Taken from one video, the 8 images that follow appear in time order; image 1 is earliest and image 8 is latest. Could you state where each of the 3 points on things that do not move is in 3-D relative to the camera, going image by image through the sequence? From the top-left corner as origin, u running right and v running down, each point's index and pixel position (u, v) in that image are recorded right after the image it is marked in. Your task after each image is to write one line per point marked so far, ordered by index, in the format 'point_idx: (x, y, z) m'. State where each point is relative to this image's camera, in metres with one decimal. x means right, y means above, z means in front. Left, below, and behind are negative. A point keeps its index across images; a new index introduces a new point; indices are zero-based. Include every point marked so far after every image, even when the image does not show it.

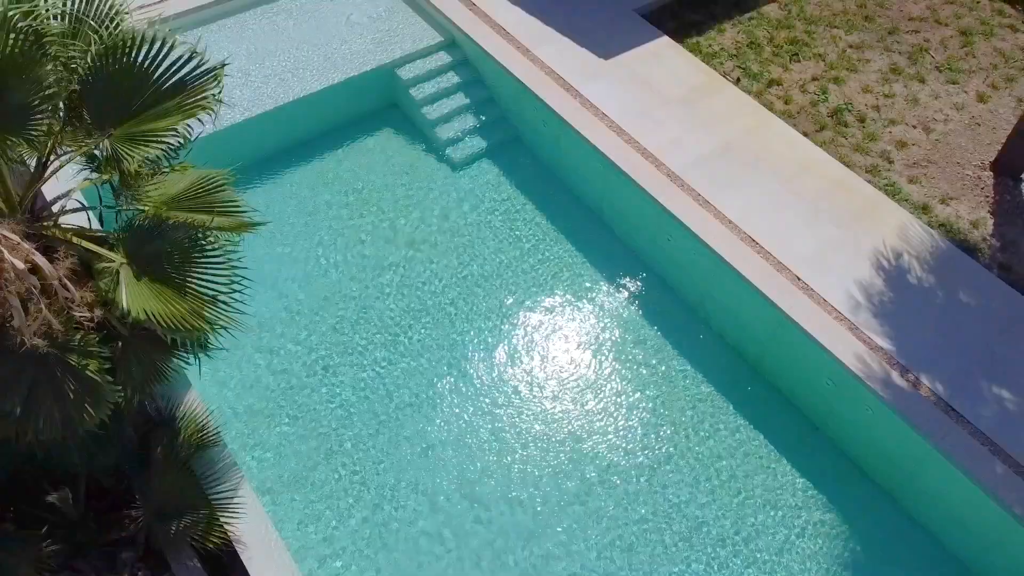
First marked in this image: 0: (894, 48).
0: (+3.8, +2.4, +8.2) m
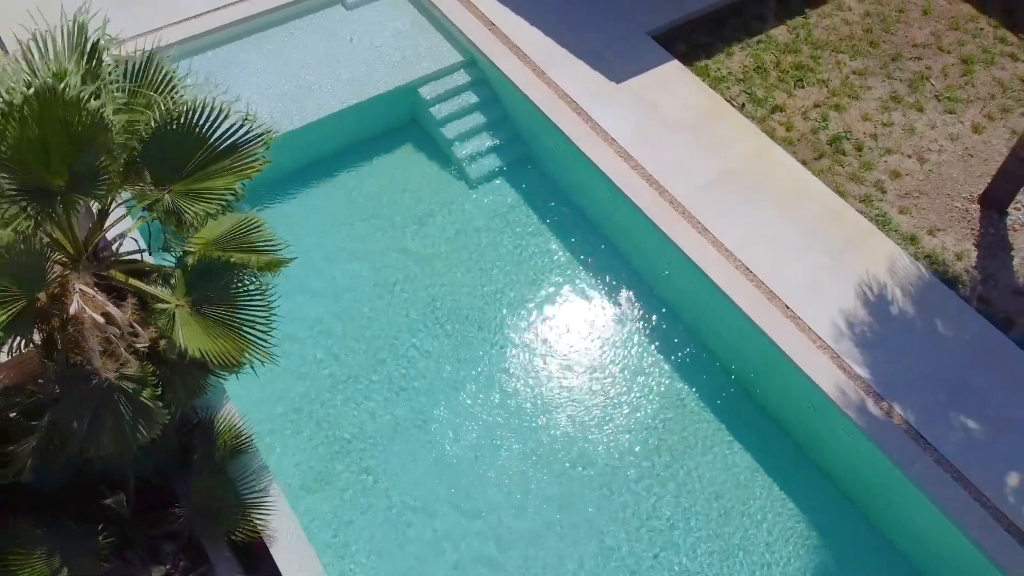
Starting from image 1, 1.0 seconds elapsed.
0: (+4.0, +2.2, +8.5) m
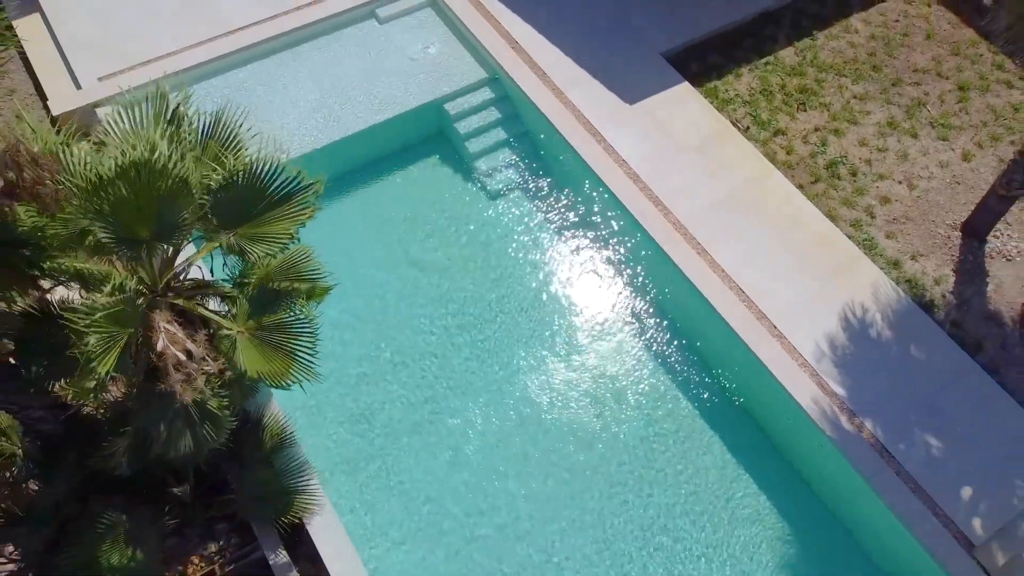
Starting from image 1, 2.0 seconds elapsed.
0: (+4.2, +2.1, +9.0) m
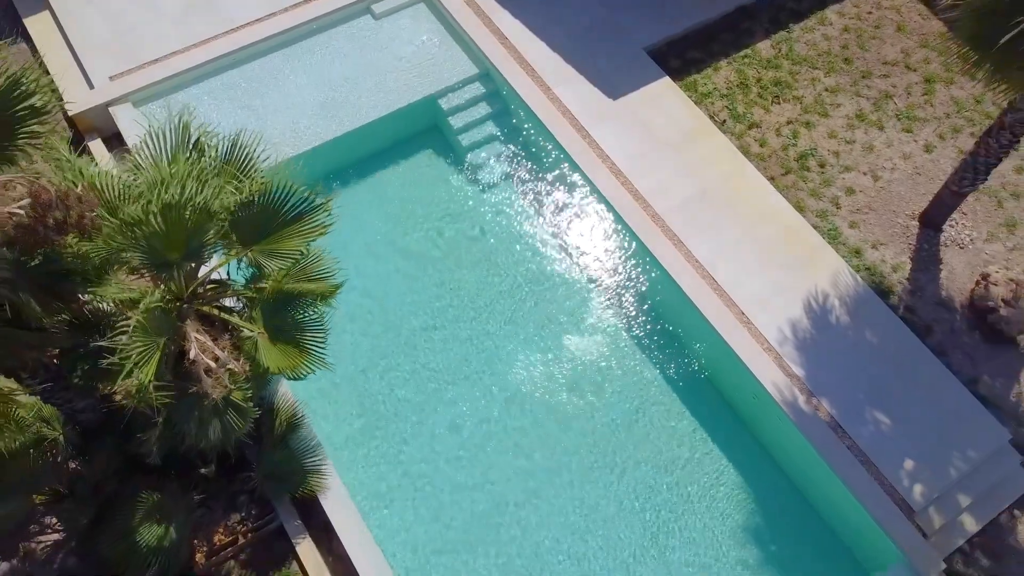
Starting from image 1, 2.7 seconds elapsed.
0: (+4.1, +2.3, +9.6) m
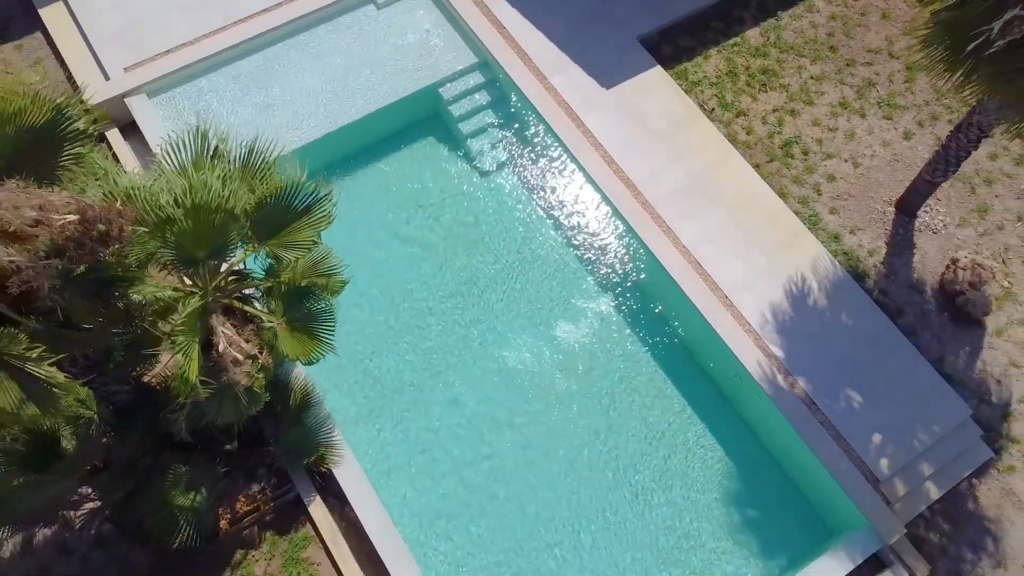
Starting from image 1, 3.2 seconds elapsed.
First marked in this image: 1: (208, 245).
0: (+4.1, +2.5, +10.0) m
1: (-2.1, +0.3, +5.7) m
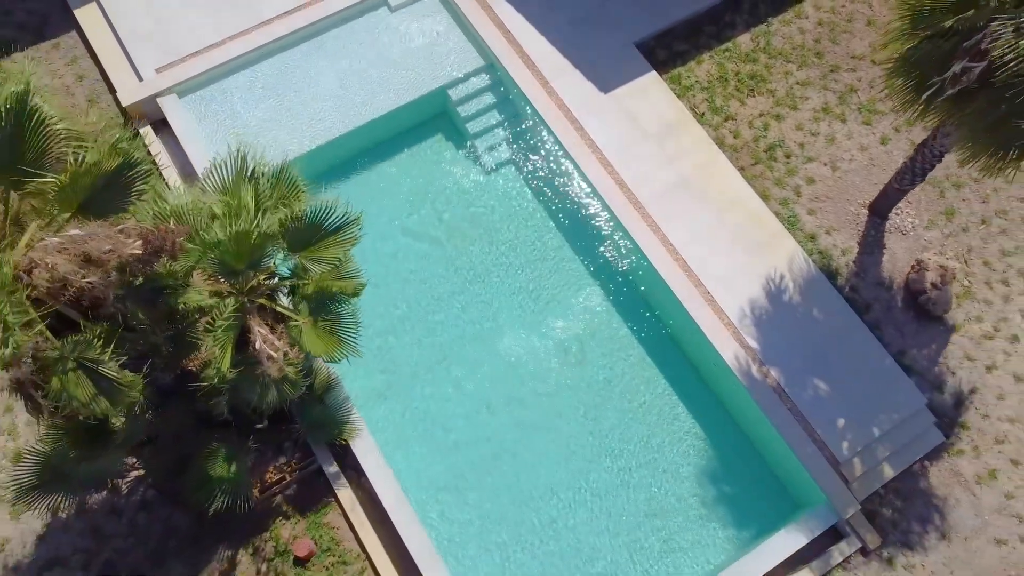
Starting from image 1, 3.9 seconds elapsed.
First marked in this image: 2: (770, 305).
0: (+4.2, +2.6, +10.6) m
1: (-2.1, +0.2, +6.5) m
2: (+2.9, -0.2, +9.4) m
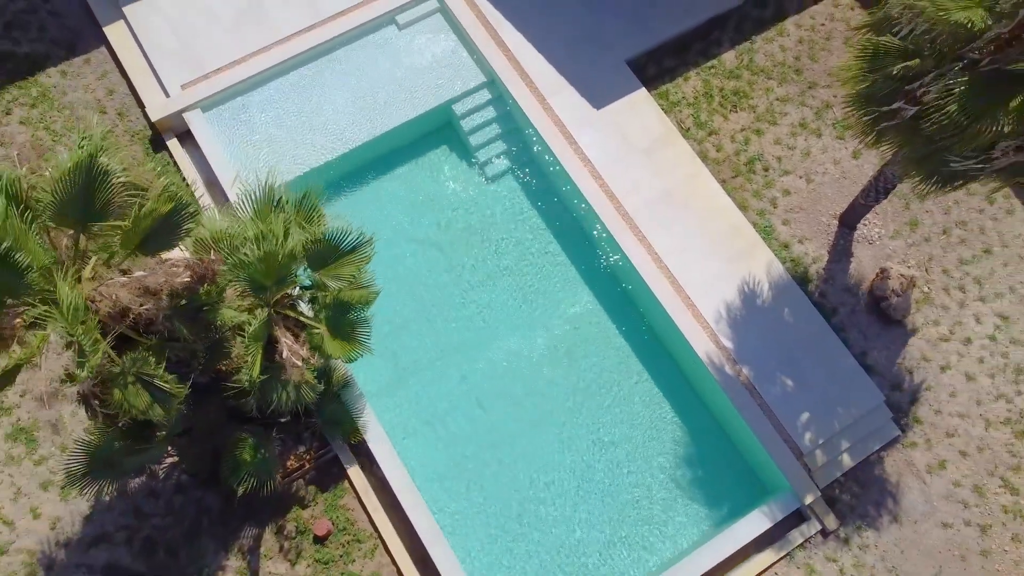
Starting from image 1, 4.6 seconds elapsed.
0: (+4.1, +2.6, +11.4) m
1: (-2.1, +0.1, +7.4) m
2: (+2.9, -0.3, +10.2) m
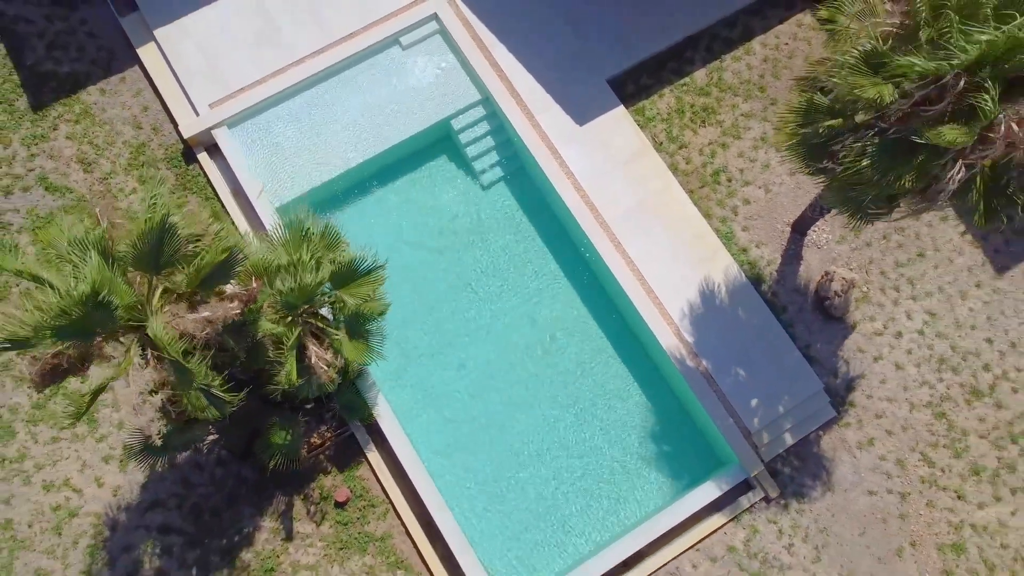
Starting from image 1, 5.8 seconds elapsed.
0: (+4.0, +2.7, +12.7) m
1: (-2.3, -0.1, +8.9) m
2: (+2.8, -0.3, +11.8) m
